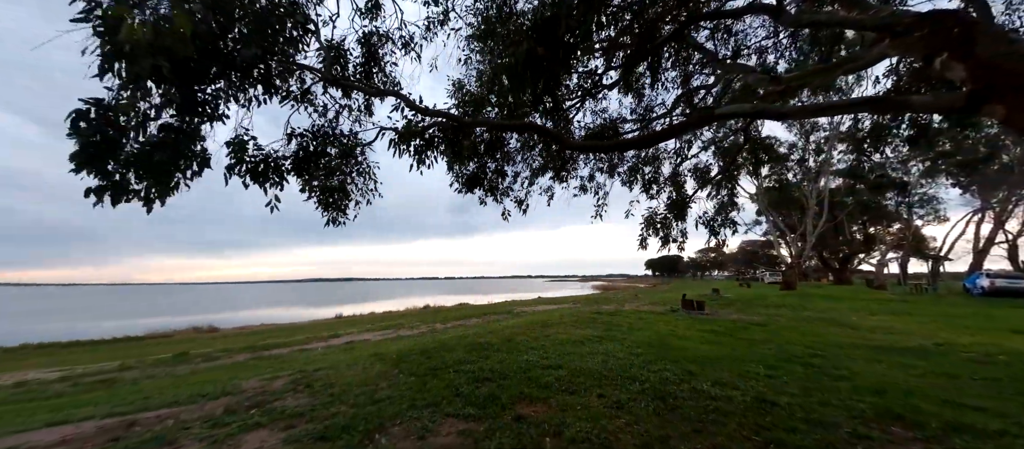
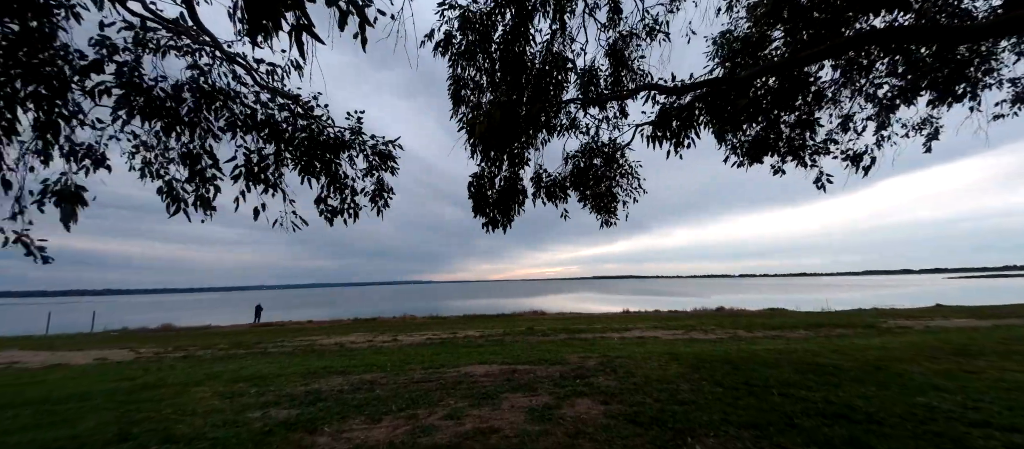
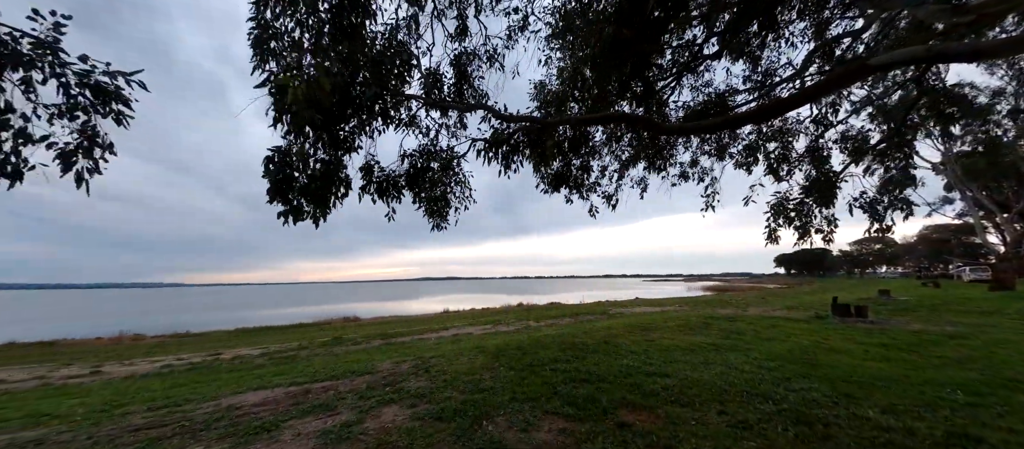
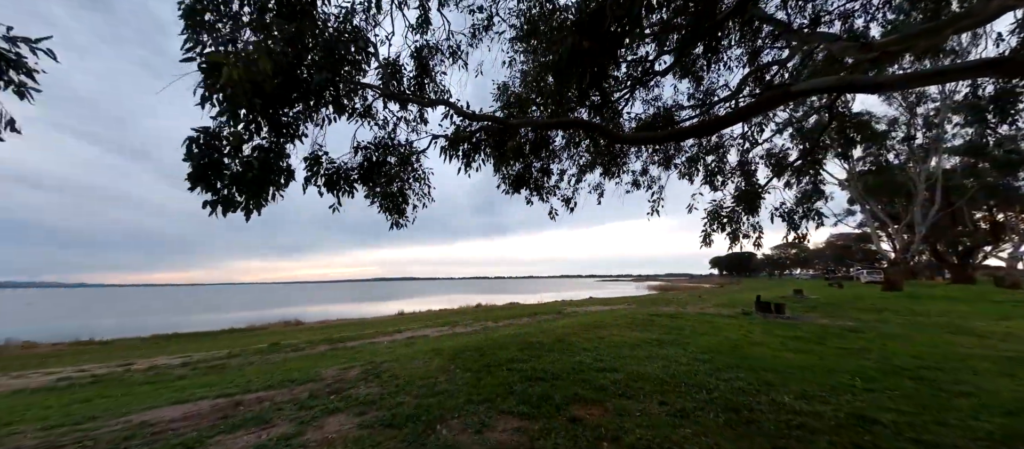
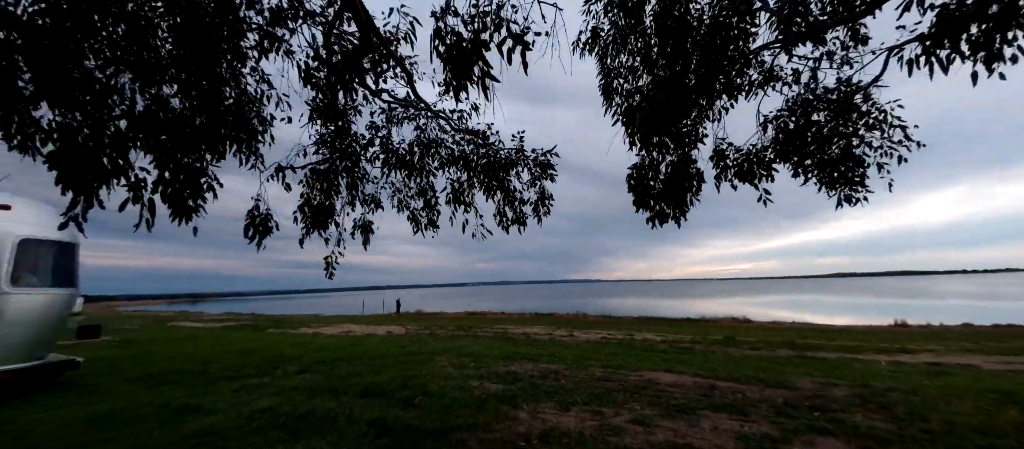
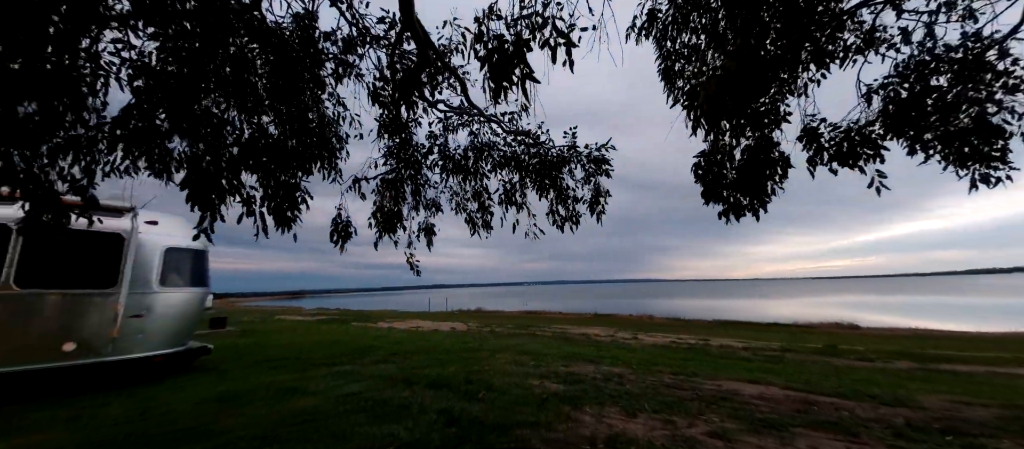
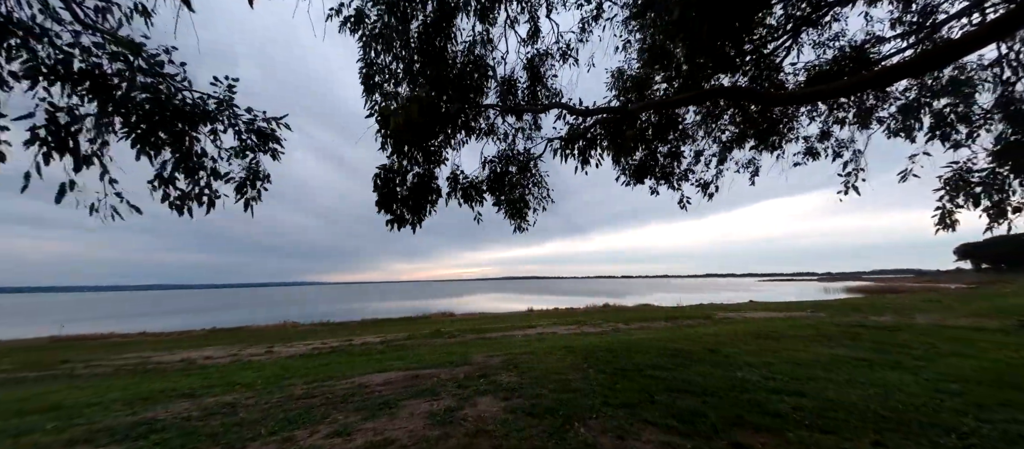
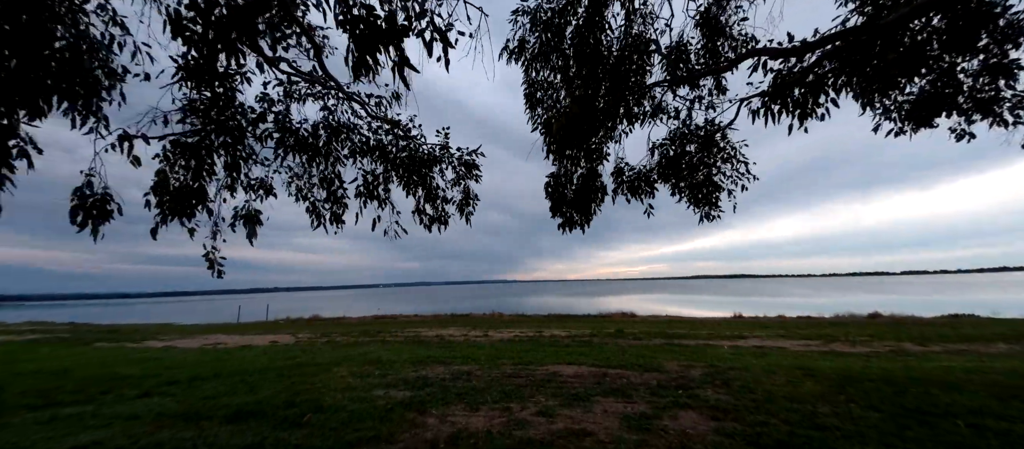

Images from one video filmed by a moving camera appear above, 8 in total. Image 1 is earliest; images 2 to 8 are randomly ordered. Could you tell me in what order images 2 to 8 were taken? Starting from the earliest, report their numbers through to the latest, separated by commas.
4, 3, 7, 2, 8, 5, 6
